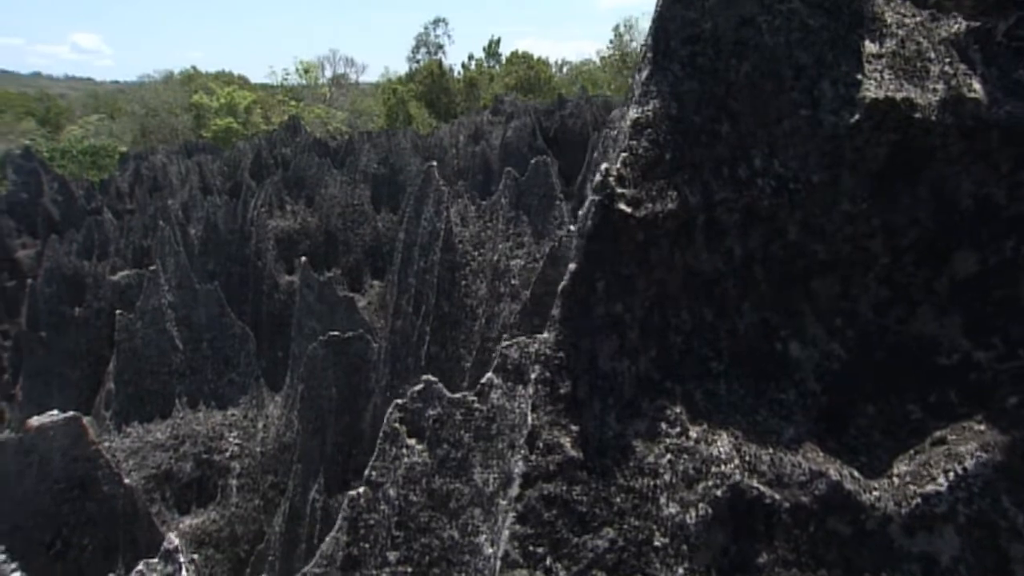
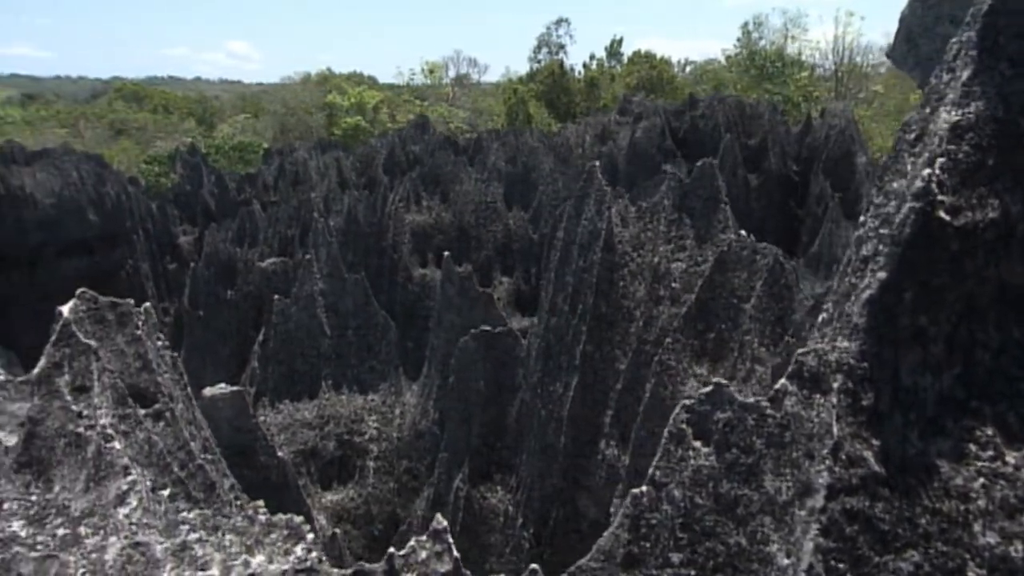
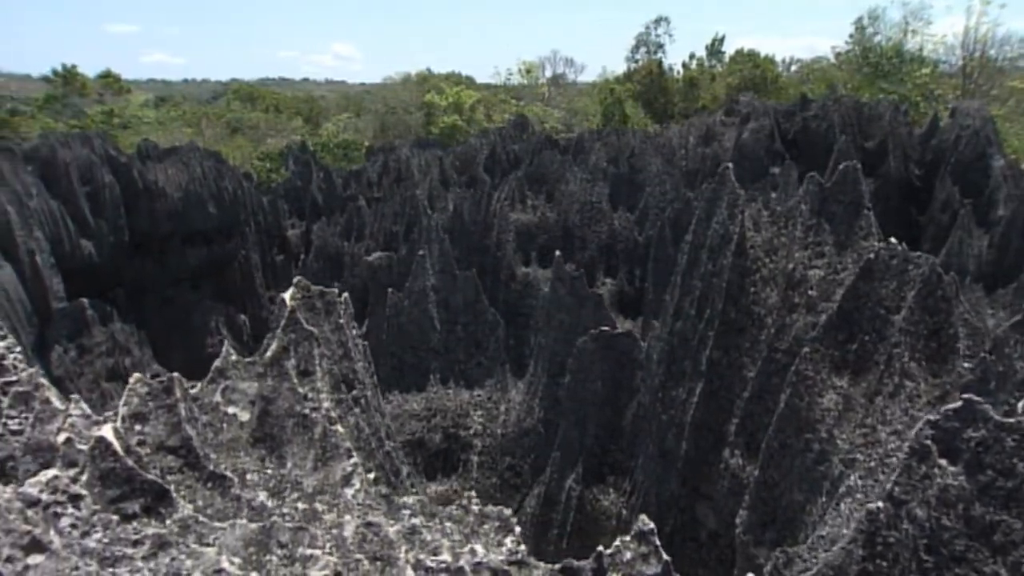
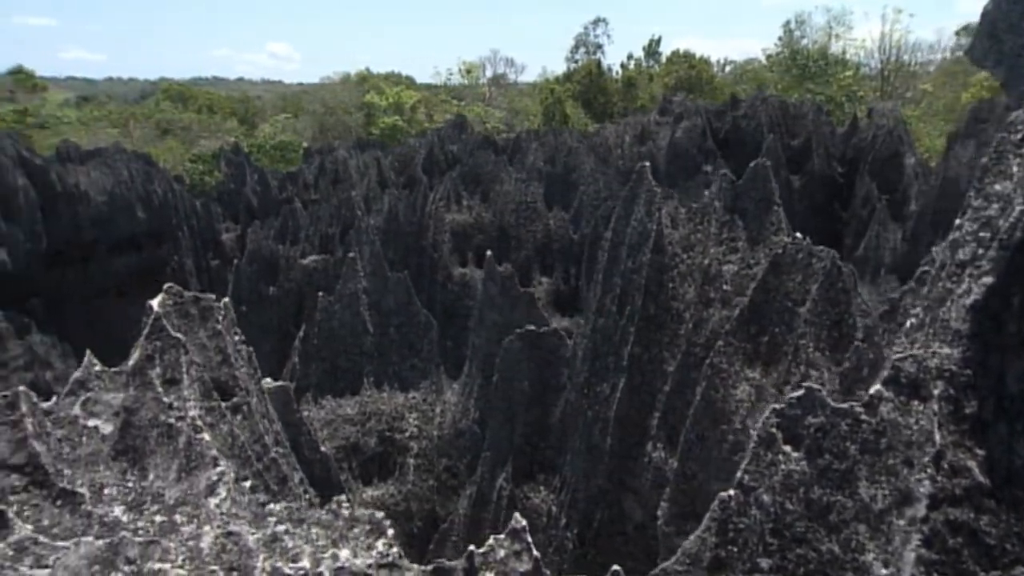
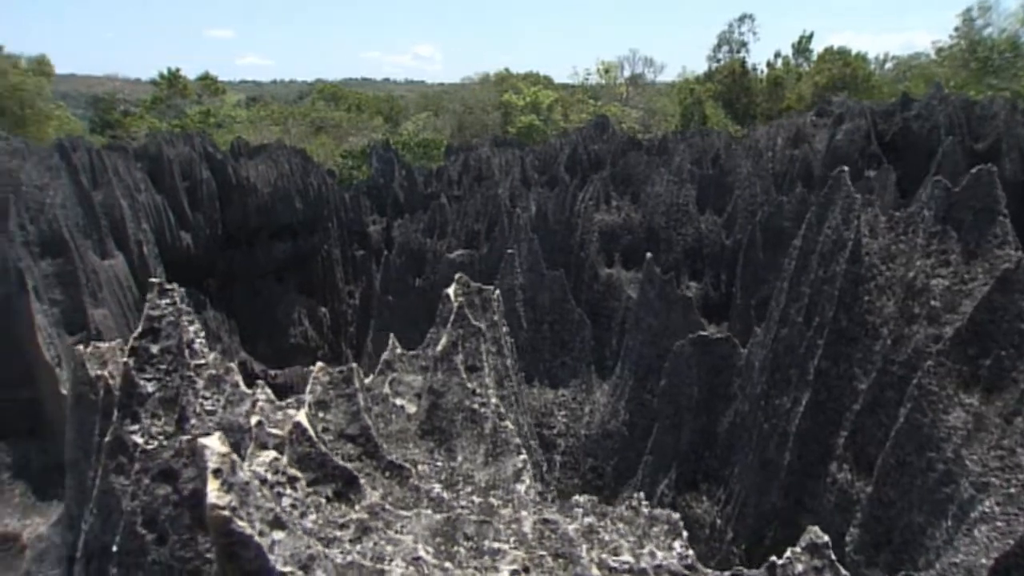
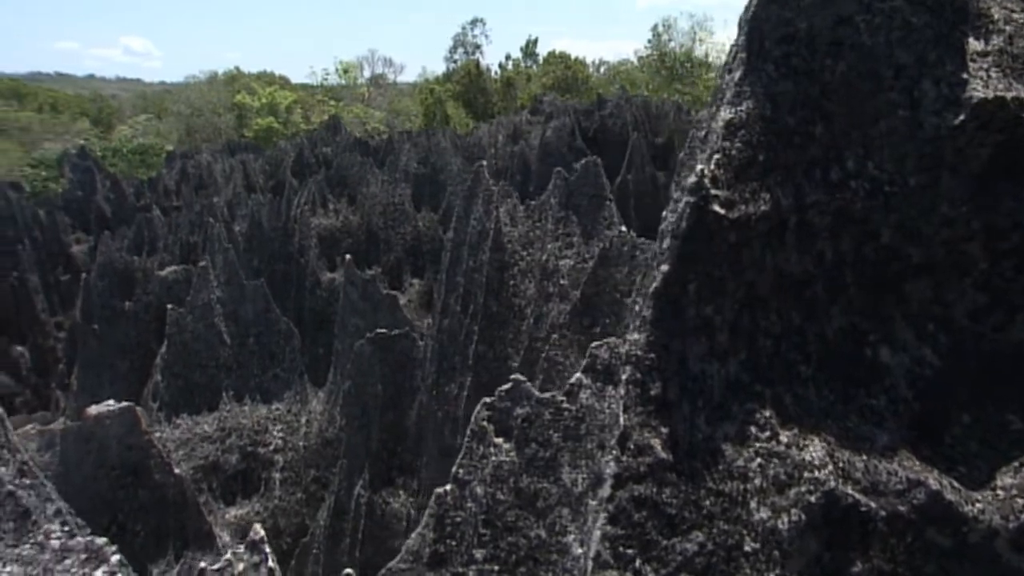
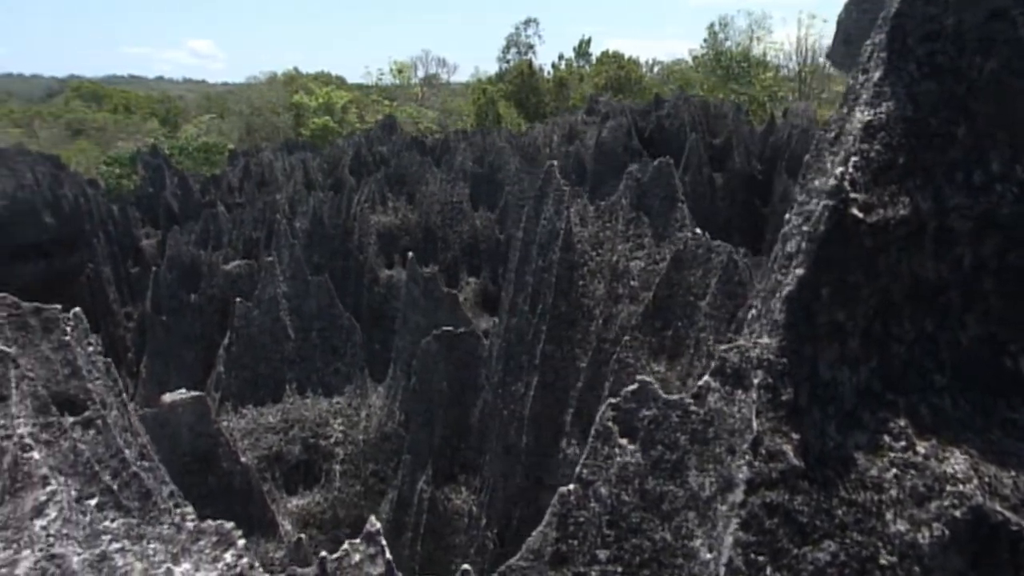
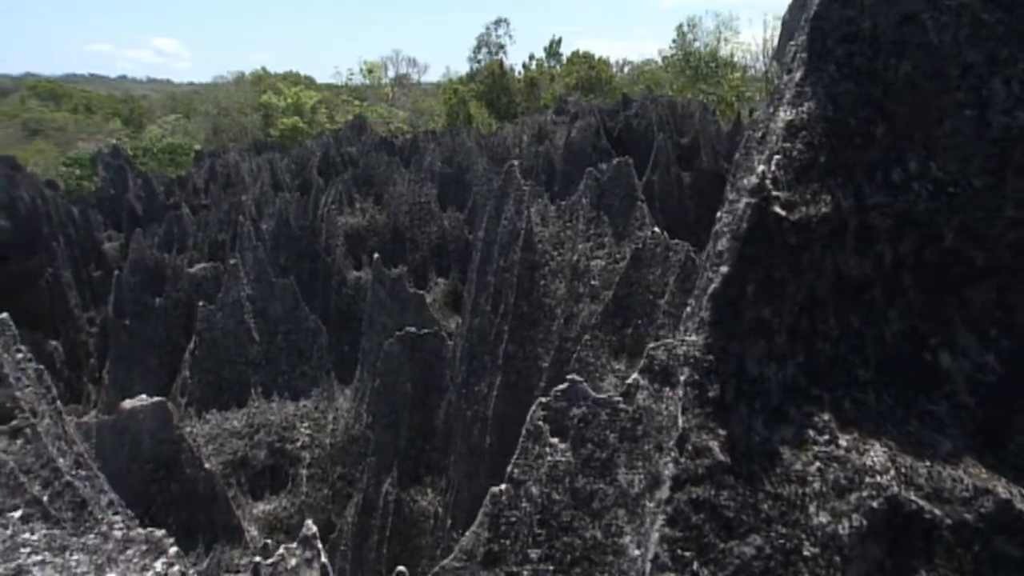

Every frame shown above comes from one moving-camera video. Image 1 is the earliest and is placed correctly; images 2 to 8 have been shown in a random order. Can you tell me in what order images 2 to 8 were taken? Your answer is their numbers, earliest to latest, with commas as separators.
6, 8, 7, 2, 4, 3, 5
